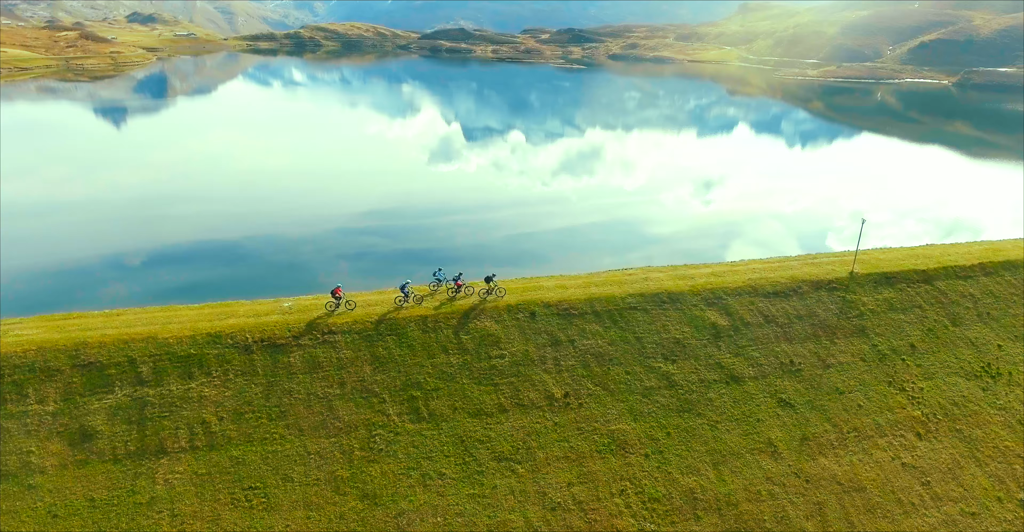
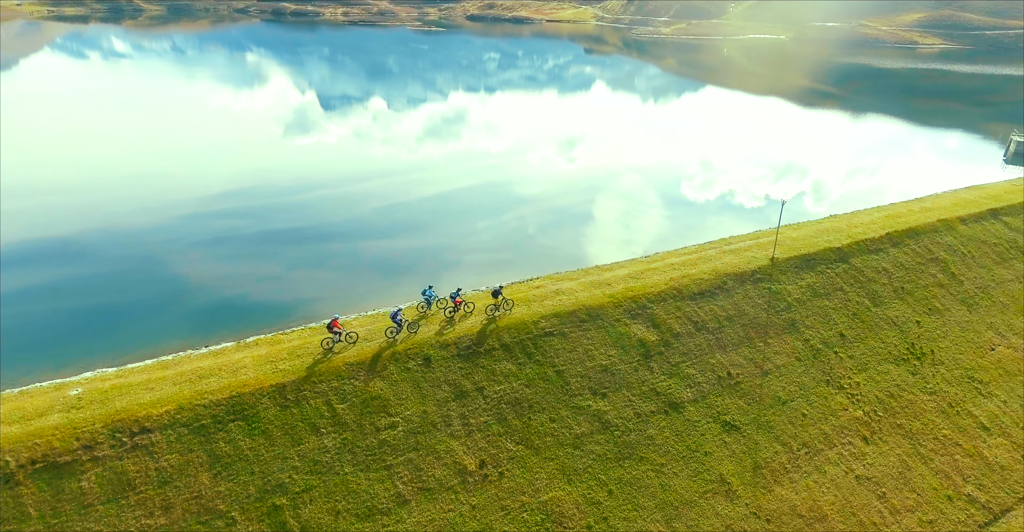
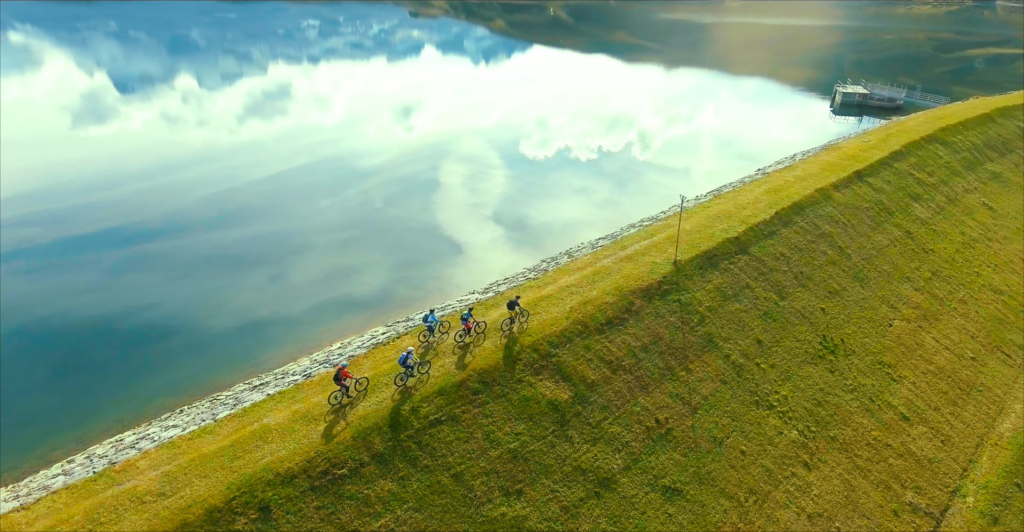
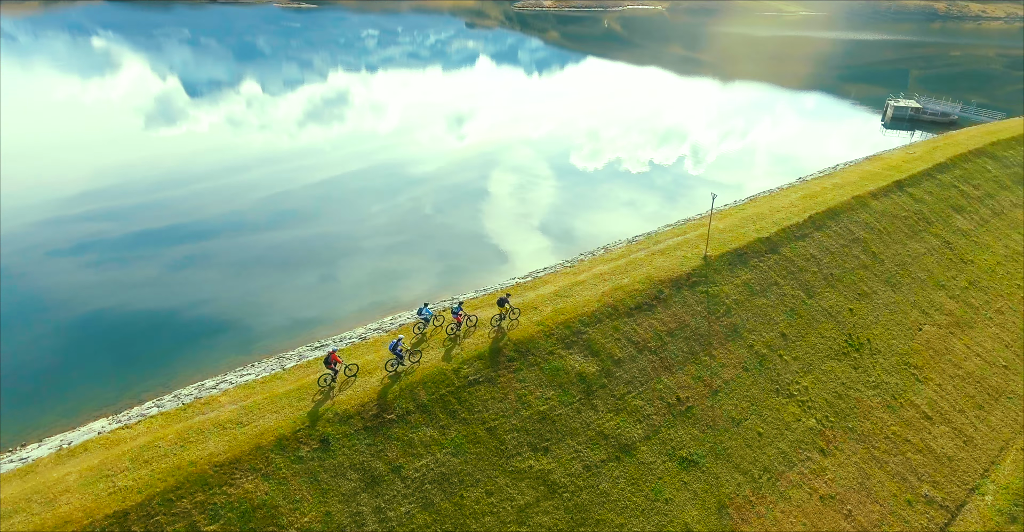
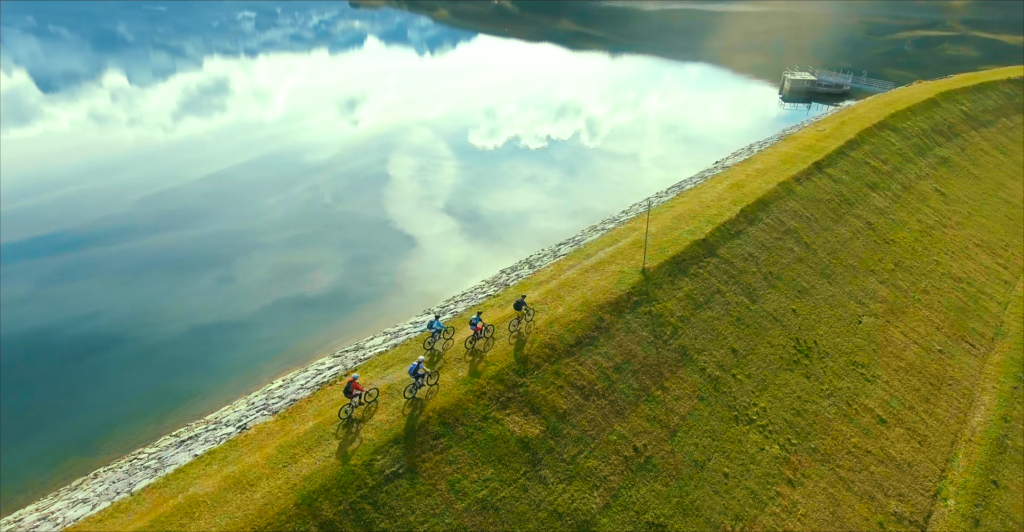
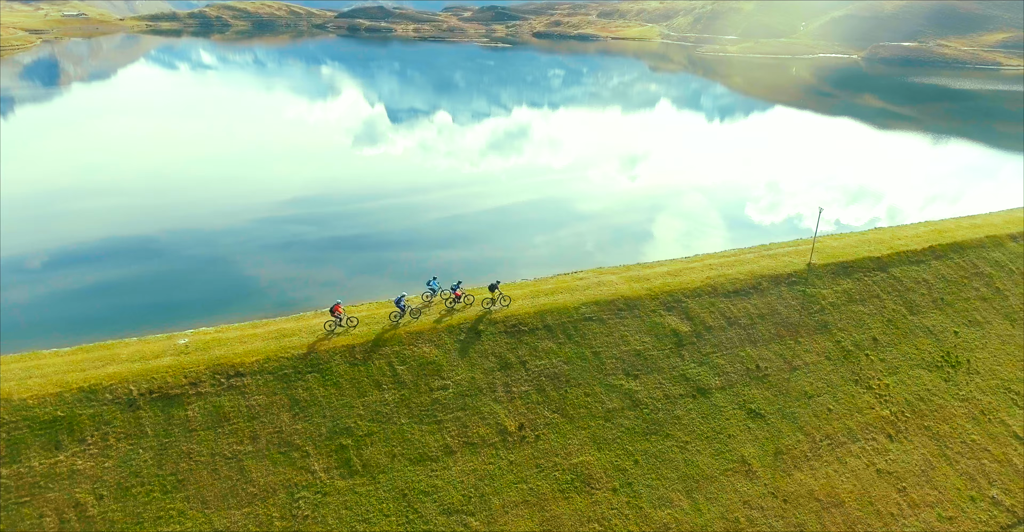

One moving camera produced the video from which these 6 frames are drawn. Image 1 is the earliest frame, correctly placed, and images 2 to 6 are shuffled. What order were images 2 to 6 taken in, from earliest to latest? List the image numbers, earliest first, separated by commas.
6, 2, 4, 3, 5
